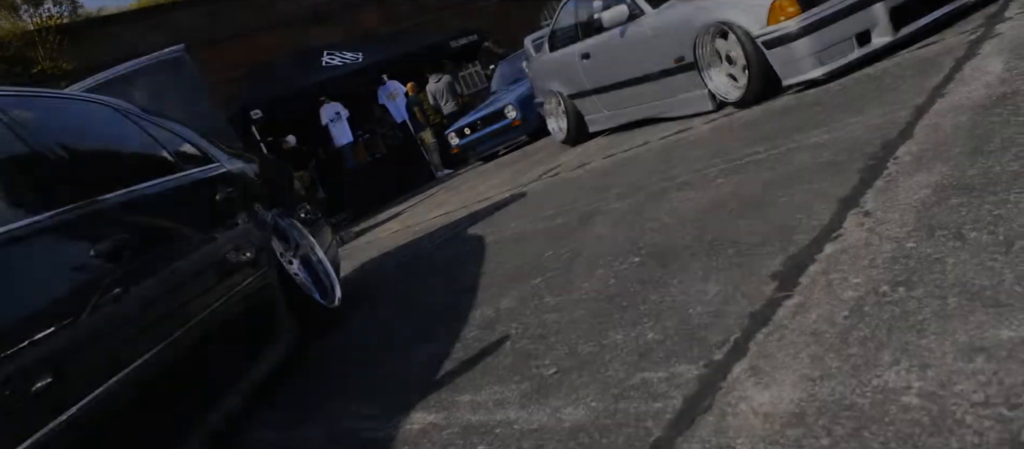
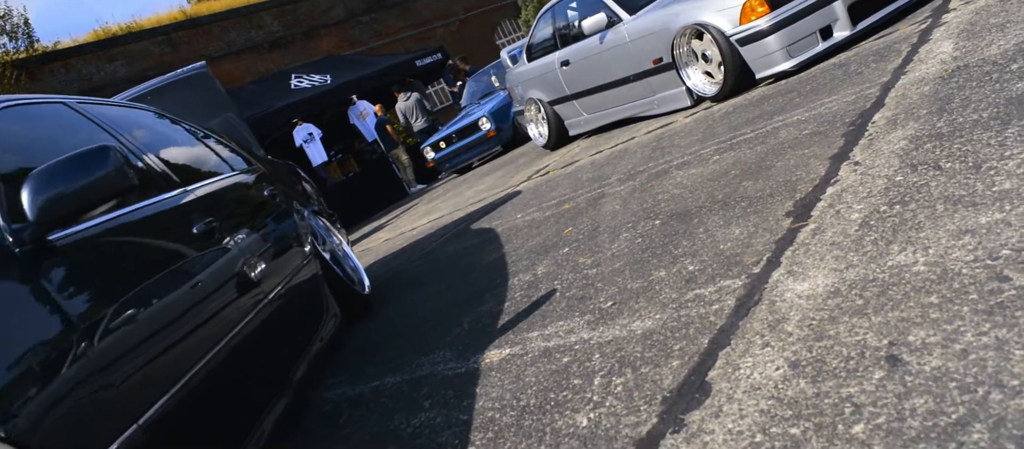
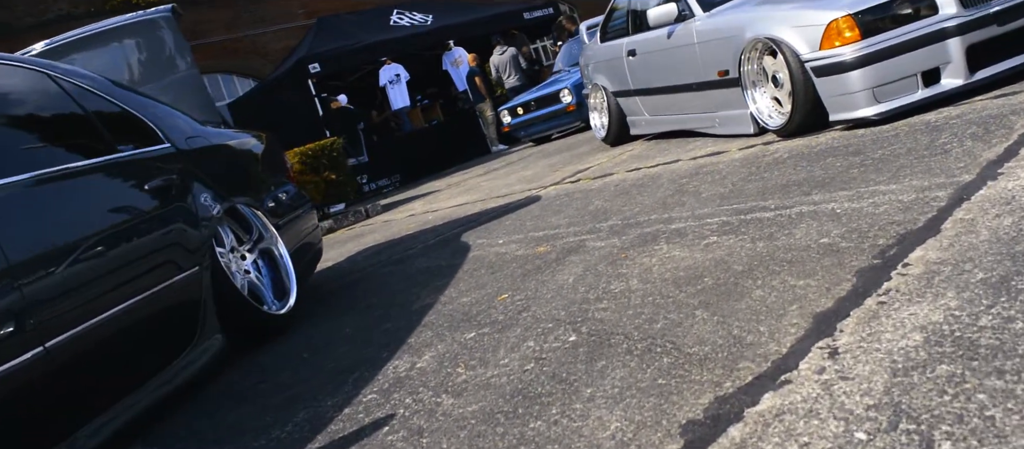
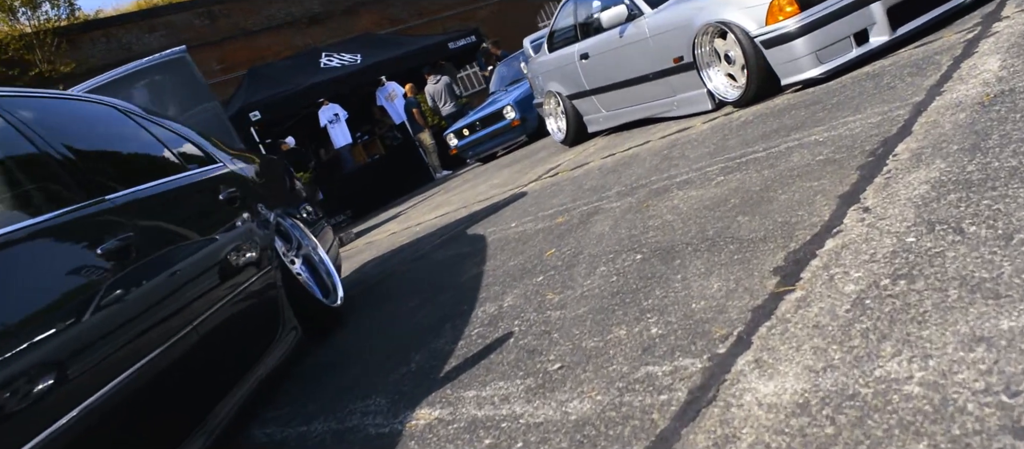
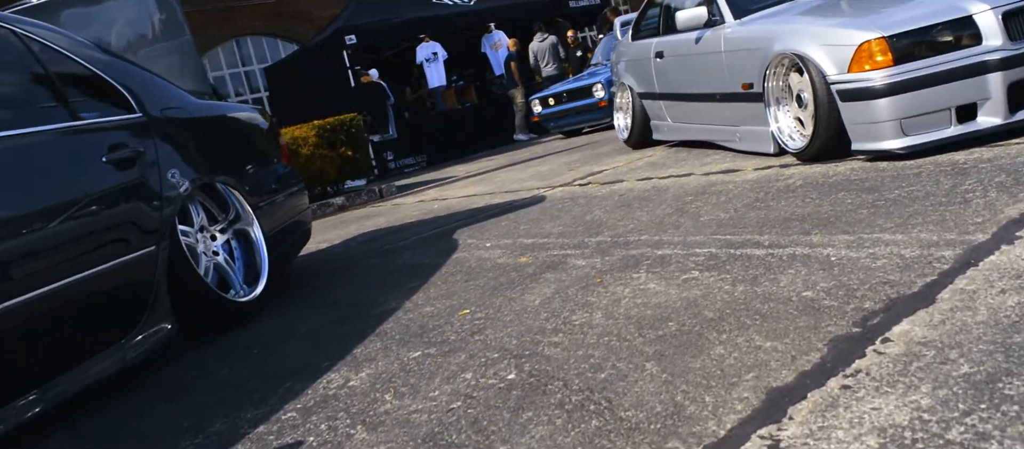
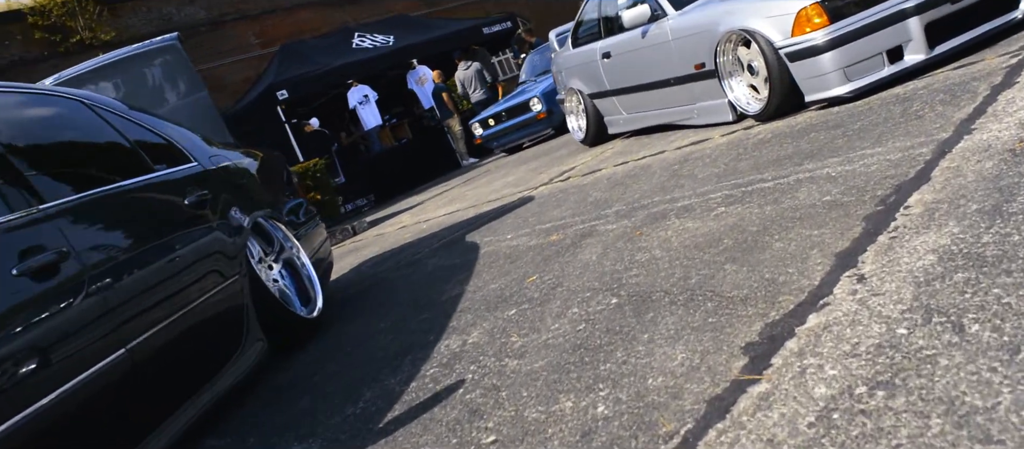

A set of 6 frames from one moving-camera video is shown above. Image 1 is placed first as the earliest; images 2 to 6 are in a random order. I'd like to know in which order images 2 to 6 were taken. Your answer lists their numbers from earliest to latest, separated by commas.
2, 4, 6, 3, 5
